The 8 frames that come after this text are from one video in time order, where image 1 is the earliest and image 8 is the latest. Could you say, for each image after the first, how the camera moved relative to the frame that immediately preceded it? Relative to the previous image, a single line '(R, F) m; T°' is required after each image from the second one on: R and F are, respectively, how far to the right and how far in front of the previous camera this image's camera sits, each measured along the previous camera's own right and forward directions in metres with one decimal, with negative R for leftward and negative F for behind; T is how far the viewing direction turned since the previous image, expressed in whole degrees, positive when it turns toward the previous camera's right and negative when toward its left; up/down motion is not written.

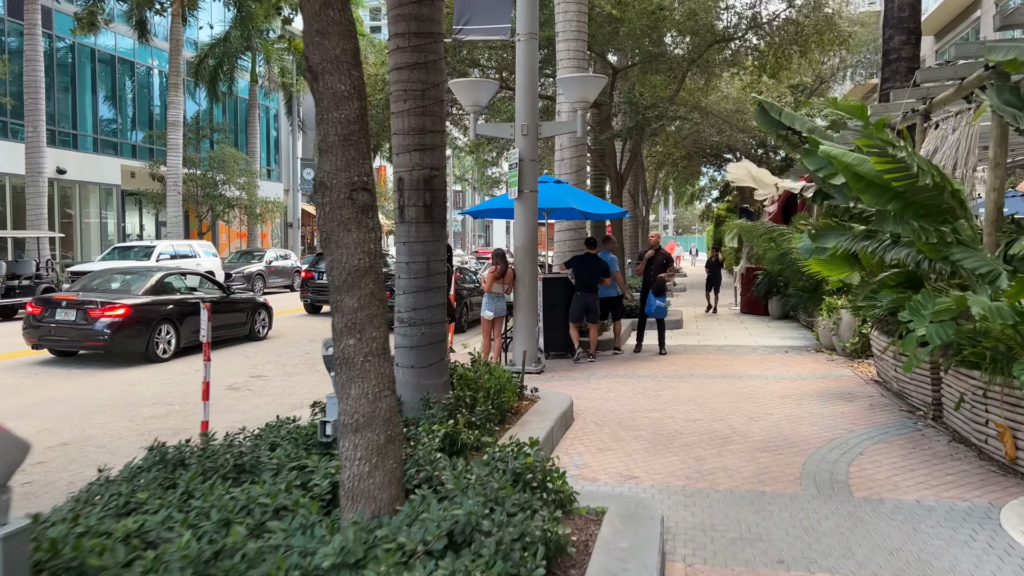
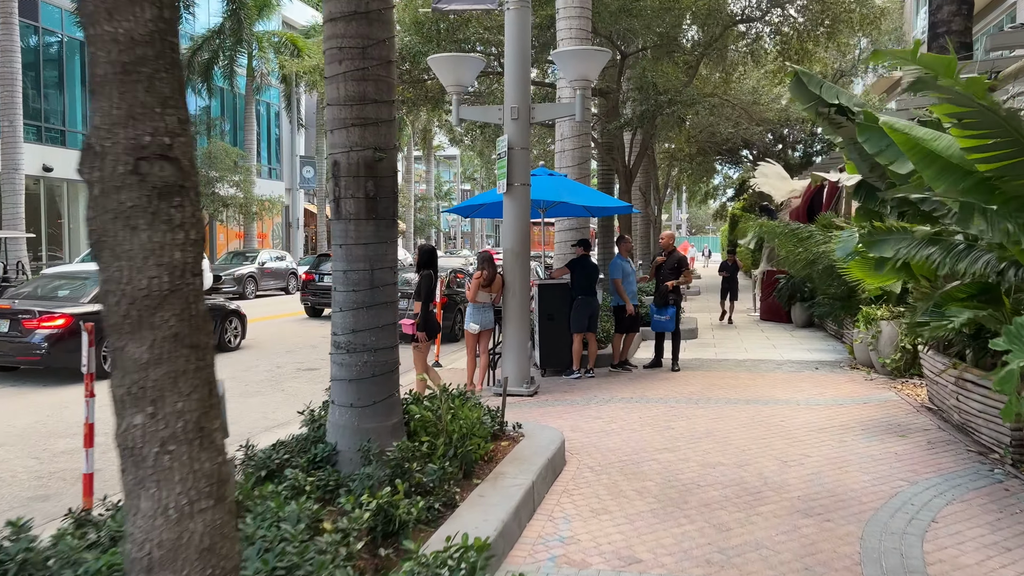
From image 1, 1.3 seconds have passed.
(+0.2, +1.3) m; -1°
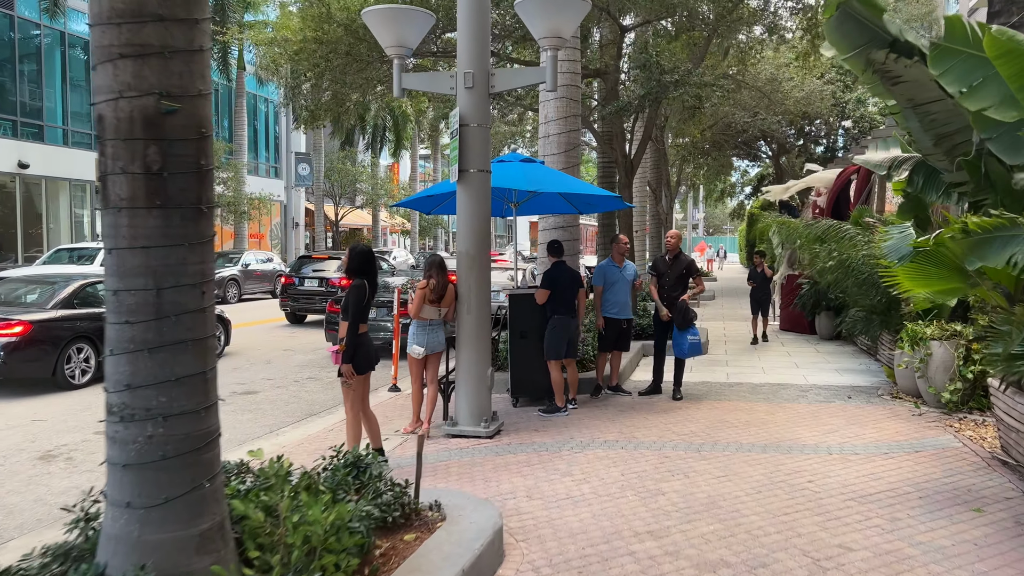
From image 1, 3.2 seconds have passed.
(+0.5, +1.7) m; -1°
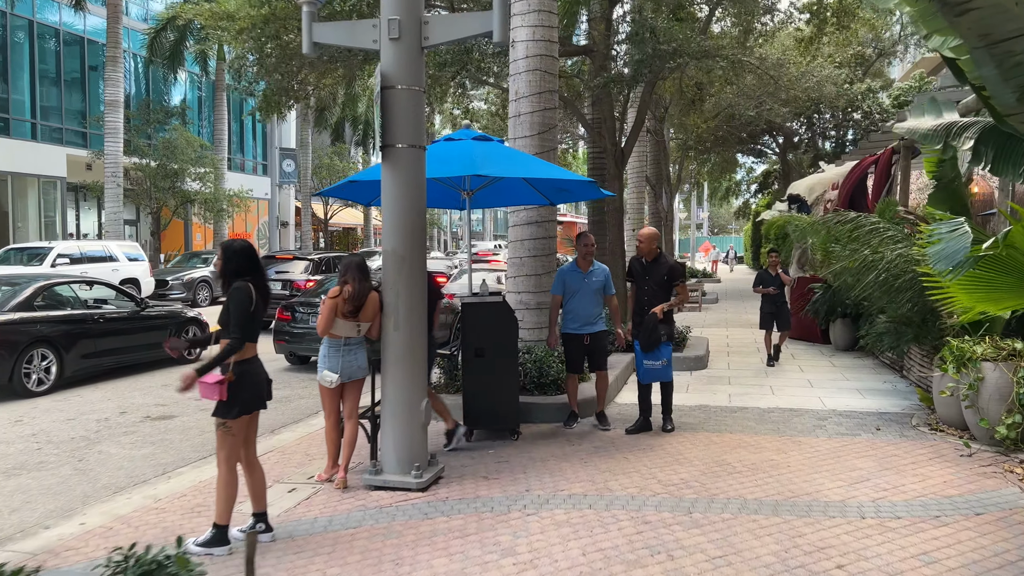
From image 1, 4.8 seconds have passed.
(+0.4, +1.5) m; 0°
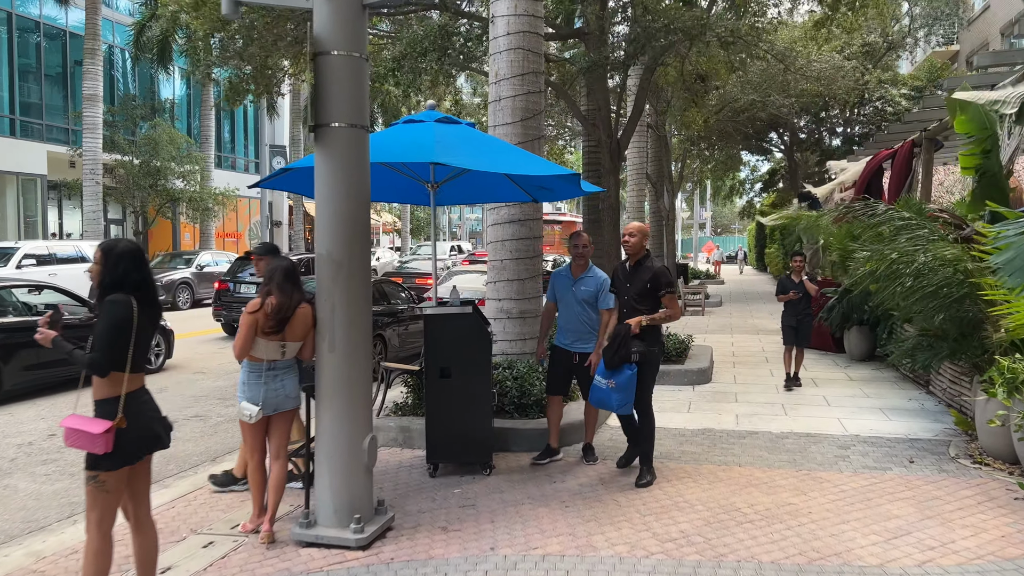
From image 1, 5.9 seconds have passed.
(+0.2, +0.9) m; 0°
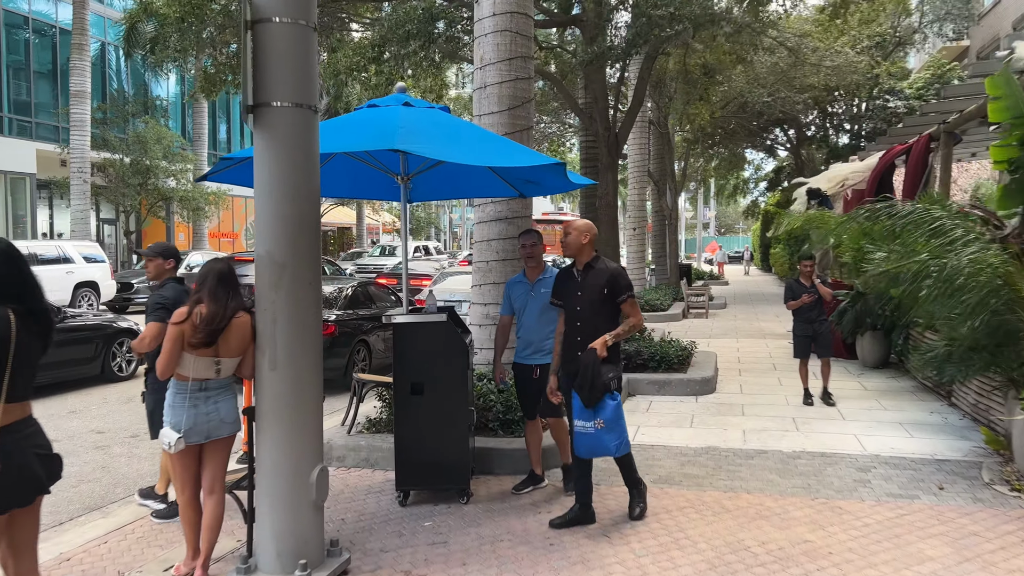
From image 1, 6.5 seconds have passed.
(+0.1, +0.6) m; 0°
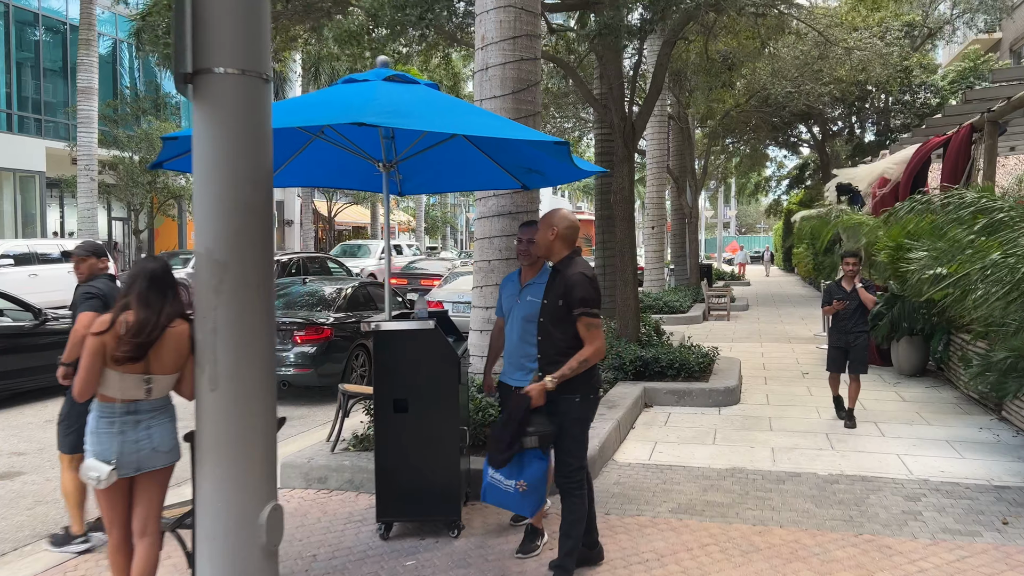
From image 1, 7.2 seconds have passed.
(+0.1, +0.6) m; -1°
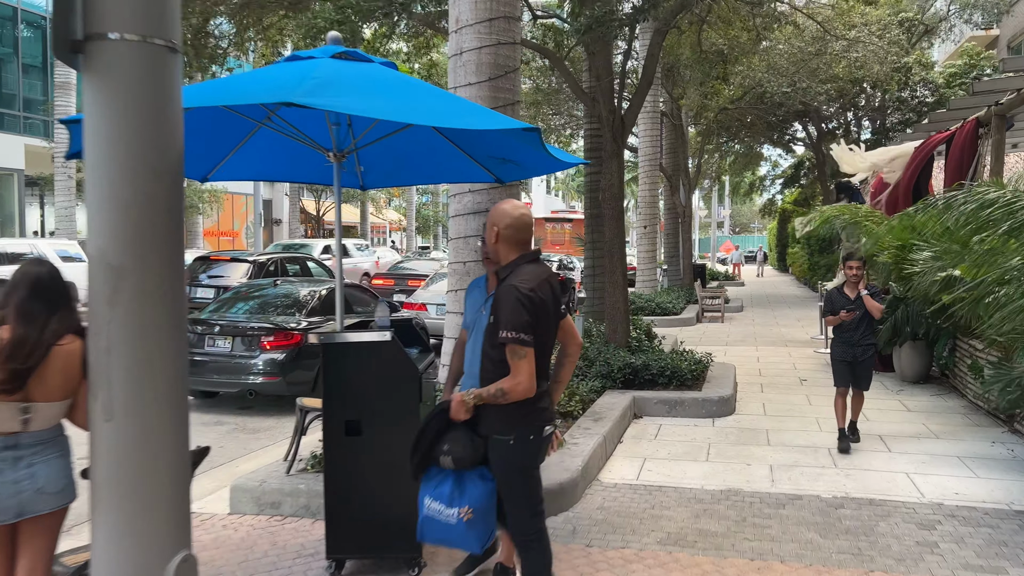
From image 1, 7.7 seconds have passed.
(+0.1, +0.5) m; 0°
